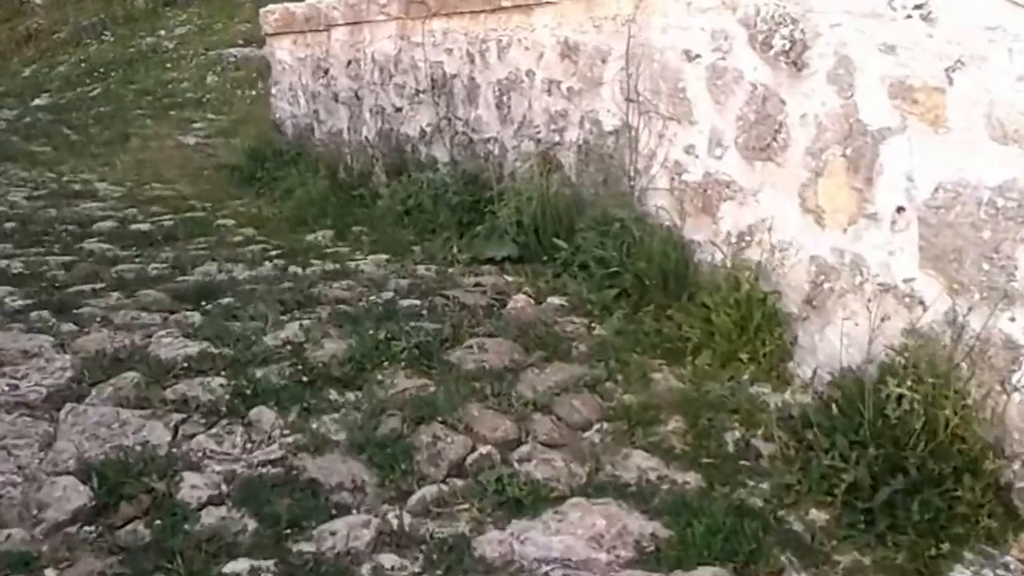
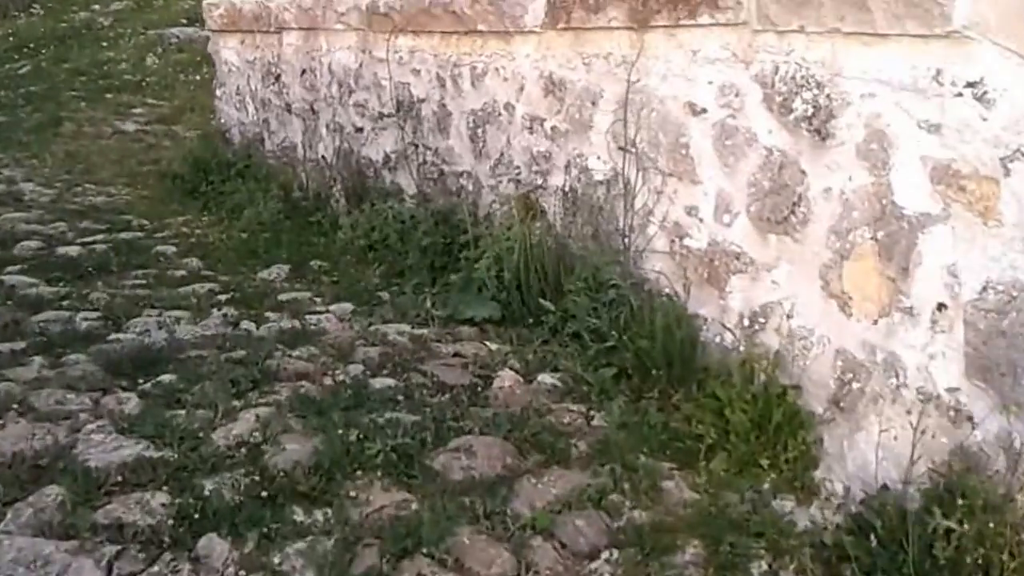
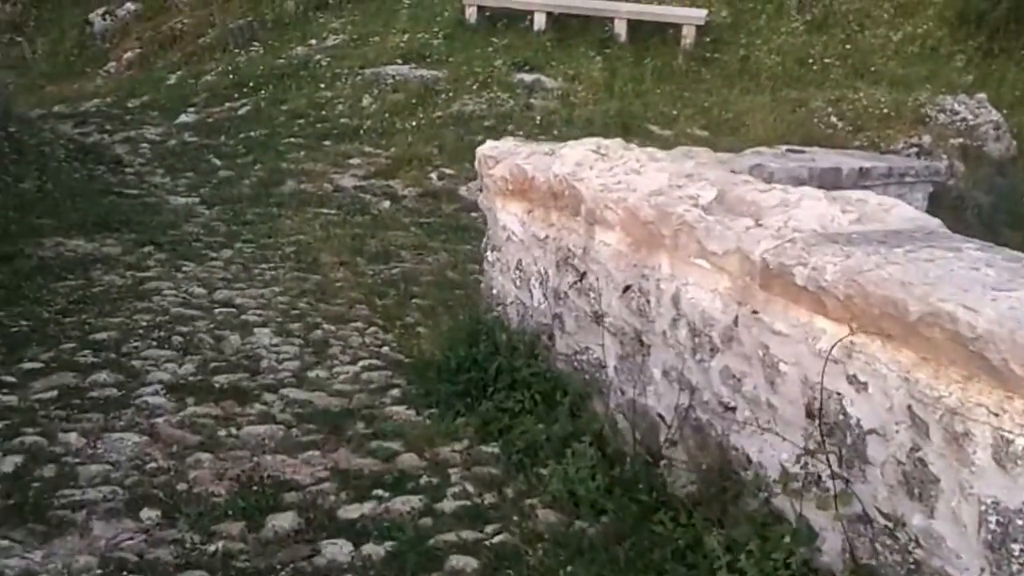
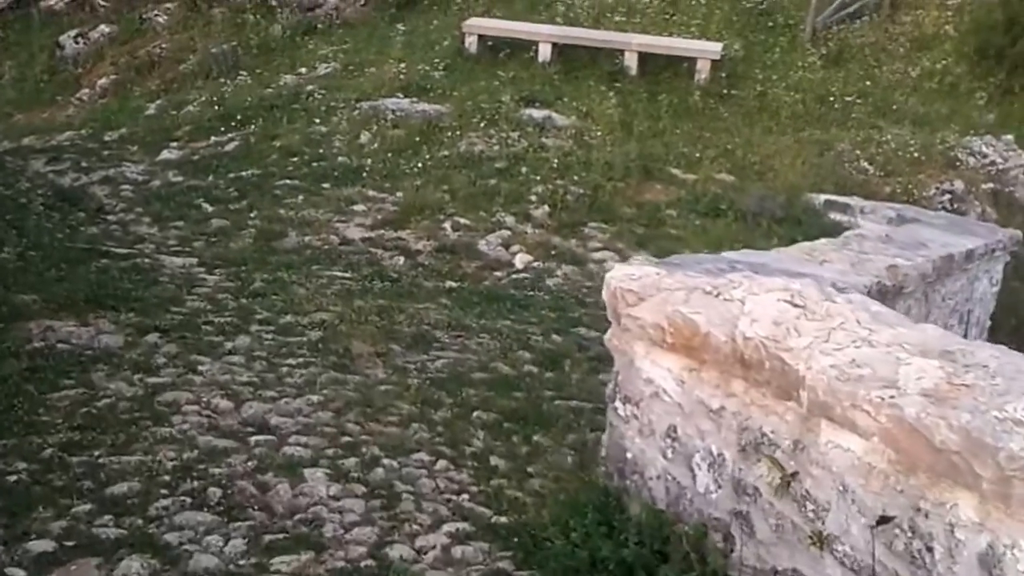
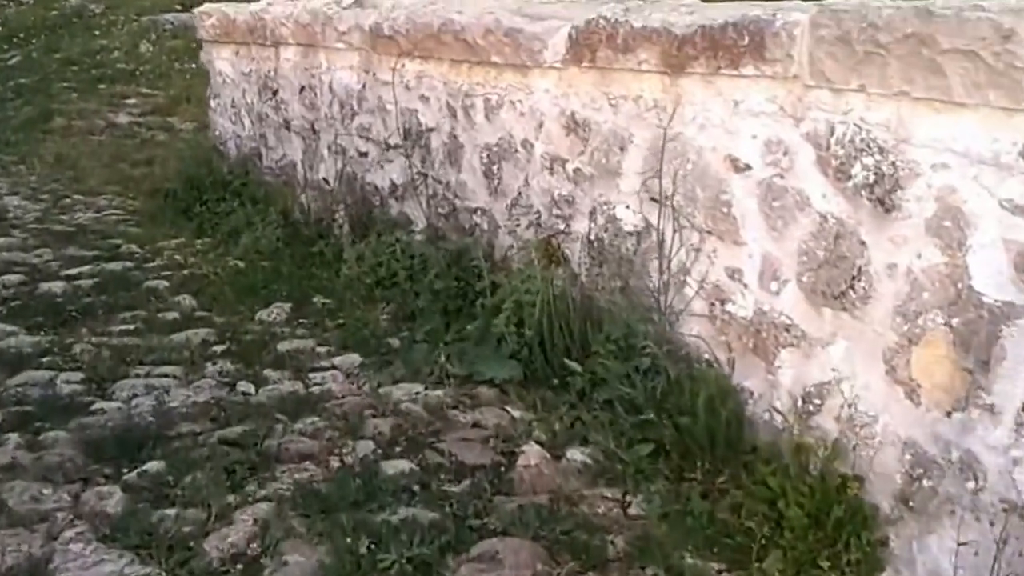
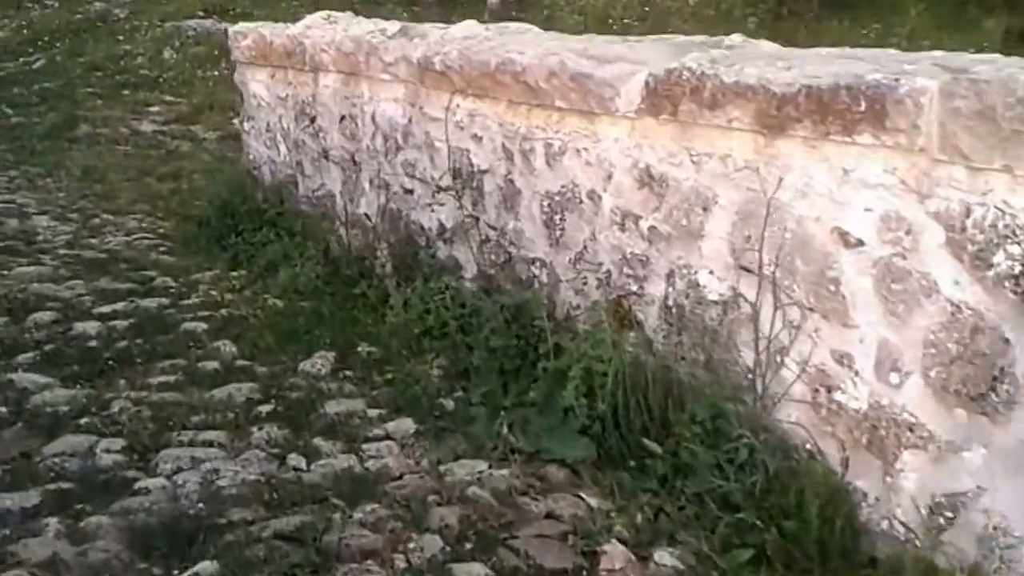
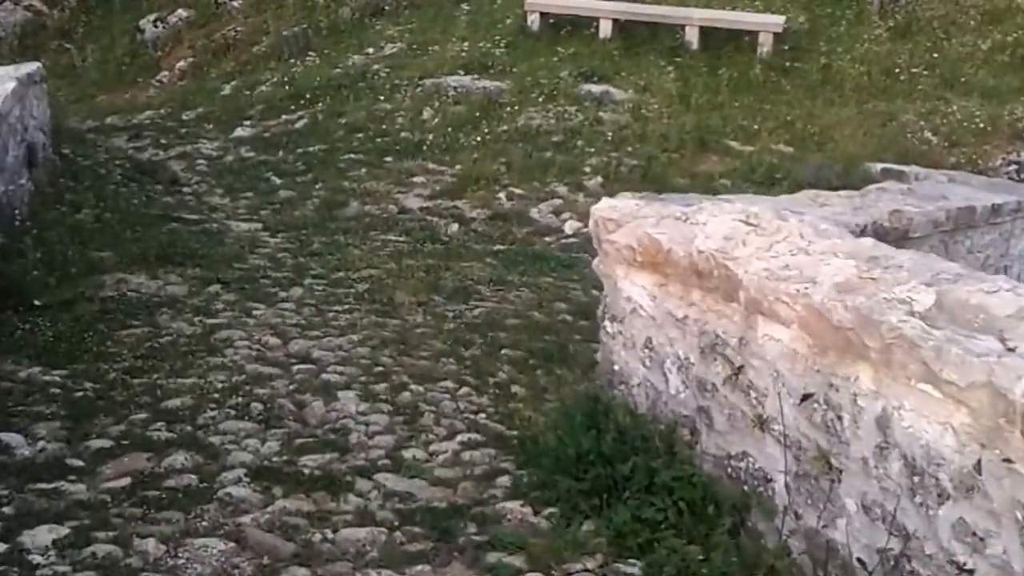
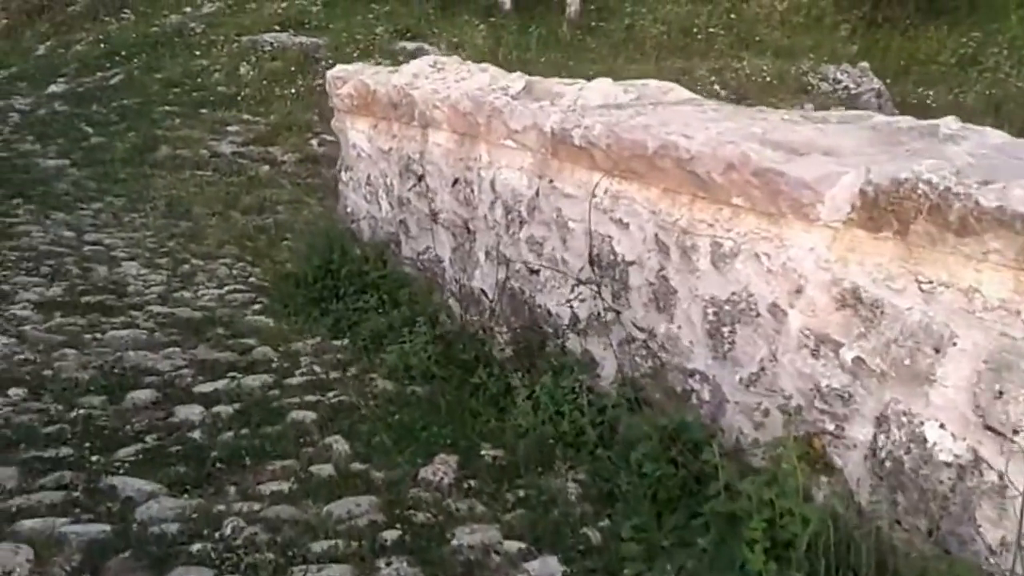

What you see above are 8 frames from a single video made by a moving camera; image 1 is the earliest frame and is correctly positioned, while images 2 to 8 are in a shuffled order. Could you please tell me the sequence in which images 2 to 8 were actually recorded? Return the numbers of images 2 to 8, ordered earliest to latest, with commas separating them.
2, 5, 6, 8, 3, 7, 4
